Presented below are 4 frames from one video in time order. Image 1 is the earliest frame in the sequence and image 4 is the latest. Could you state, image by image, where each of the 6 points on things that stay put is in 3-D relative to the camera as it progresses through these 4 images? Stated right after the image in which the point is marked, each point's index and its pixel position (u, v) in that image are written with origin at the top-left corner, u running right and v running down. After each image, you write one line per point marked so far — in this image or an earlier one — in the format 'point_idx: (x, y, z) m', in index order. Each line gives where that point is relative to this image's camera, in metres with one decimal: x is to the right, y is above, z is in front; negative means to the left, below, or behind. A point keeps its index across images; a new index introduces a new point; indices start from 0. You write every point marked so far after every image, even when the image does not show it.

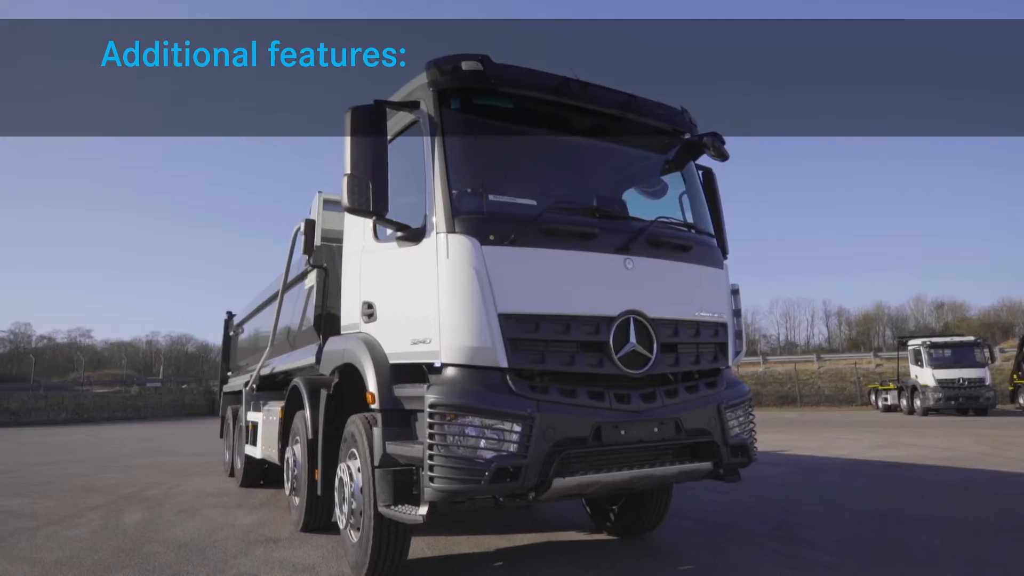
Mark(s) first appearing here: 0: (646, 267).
0: (+0.8, +0.1, +4.6) m
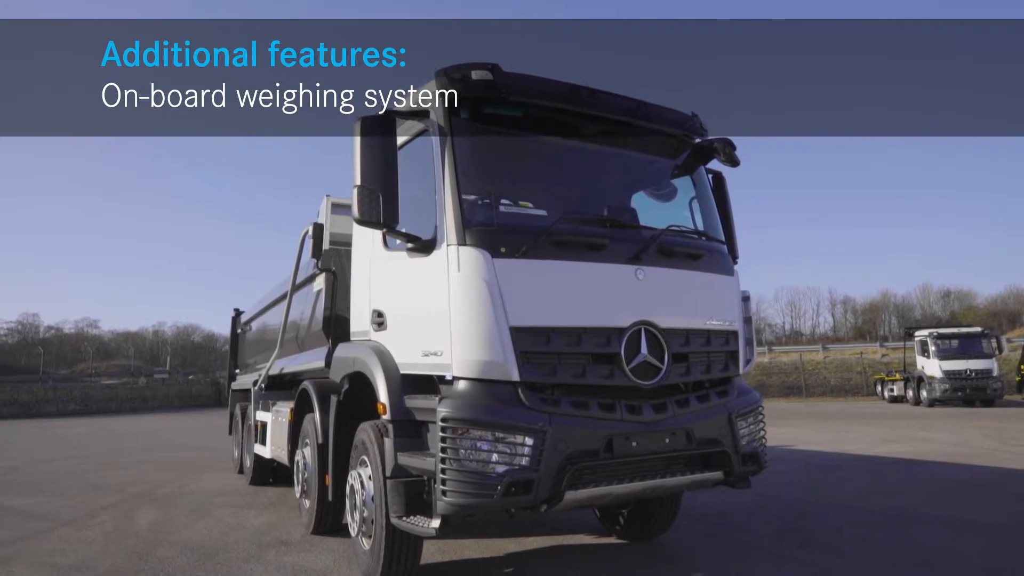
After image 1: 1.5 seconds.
0: (+0.9, +0.1, +4.6) m
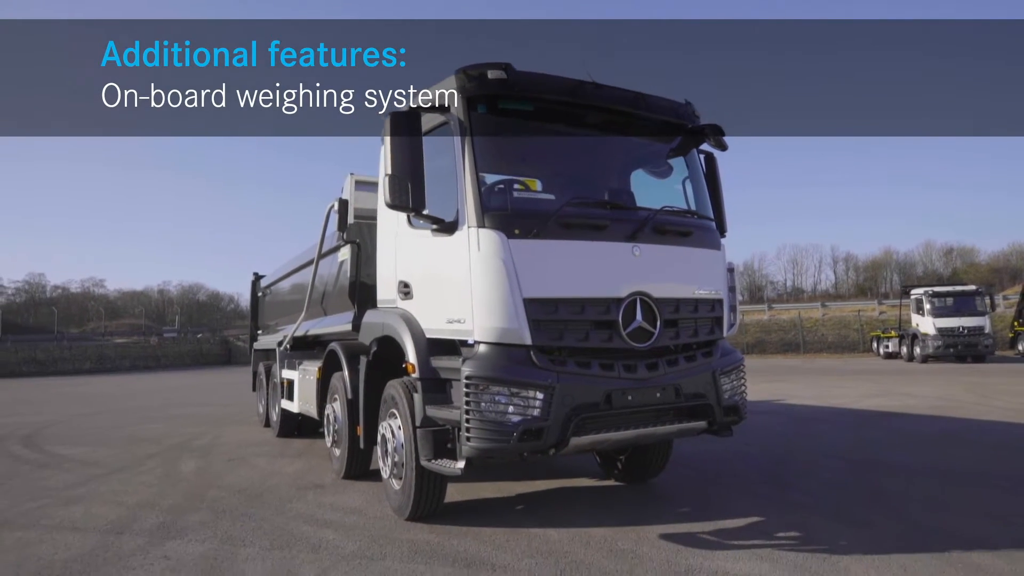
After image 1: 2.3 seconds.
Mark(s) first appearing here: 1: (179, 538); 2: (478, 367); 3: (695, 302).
0: (+1.0, +0.3, +5.2) m
1: (-2.4, -1.8, +5.2) m
2: (-0.2, -0.5, +4.7) m
3: (+1.4, -0.1, +5.4) m
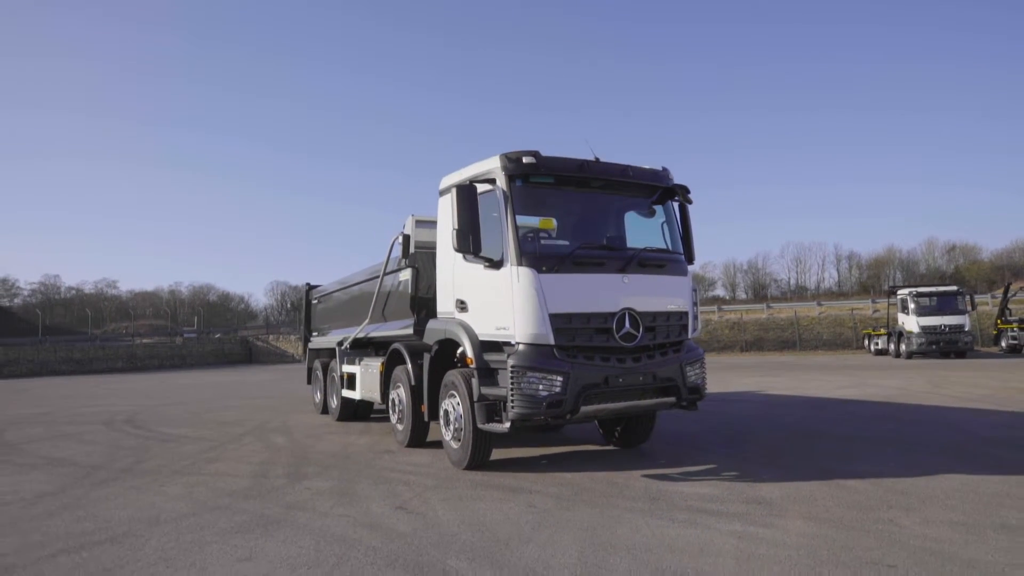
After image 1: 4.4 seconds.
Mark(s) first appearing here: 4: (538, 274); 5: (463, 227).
0: (+1.3, +0.1, +7.5) m
1: (-2.1, -2.0, +7.5) m
2: (+0.1, -0.7, +6.9) m
3: (+1.6, -0.3, +7.7) m
4: (+0.2, +0.1, +7.0) m
5: (-0.5, +0.6, +7.3) m
